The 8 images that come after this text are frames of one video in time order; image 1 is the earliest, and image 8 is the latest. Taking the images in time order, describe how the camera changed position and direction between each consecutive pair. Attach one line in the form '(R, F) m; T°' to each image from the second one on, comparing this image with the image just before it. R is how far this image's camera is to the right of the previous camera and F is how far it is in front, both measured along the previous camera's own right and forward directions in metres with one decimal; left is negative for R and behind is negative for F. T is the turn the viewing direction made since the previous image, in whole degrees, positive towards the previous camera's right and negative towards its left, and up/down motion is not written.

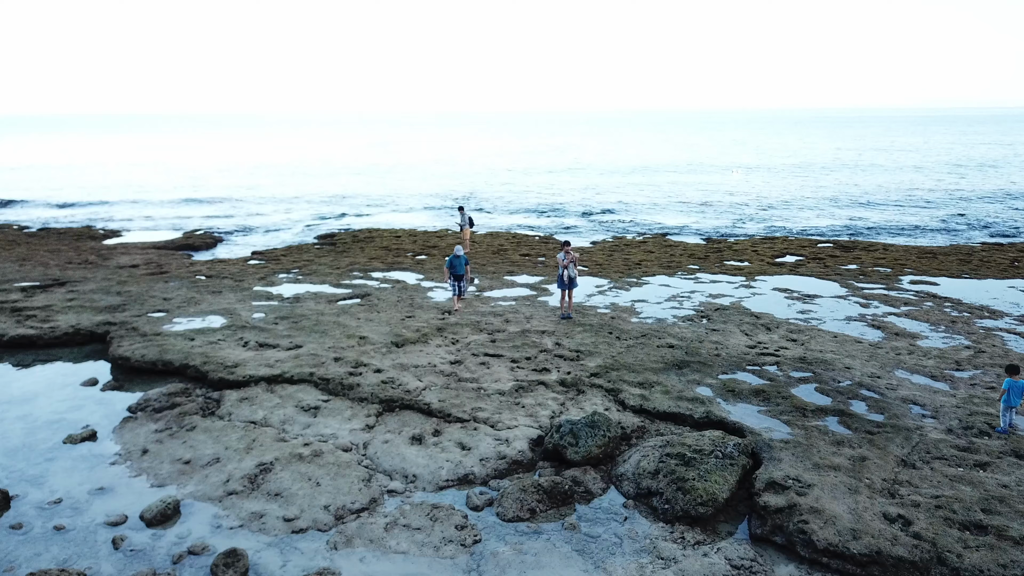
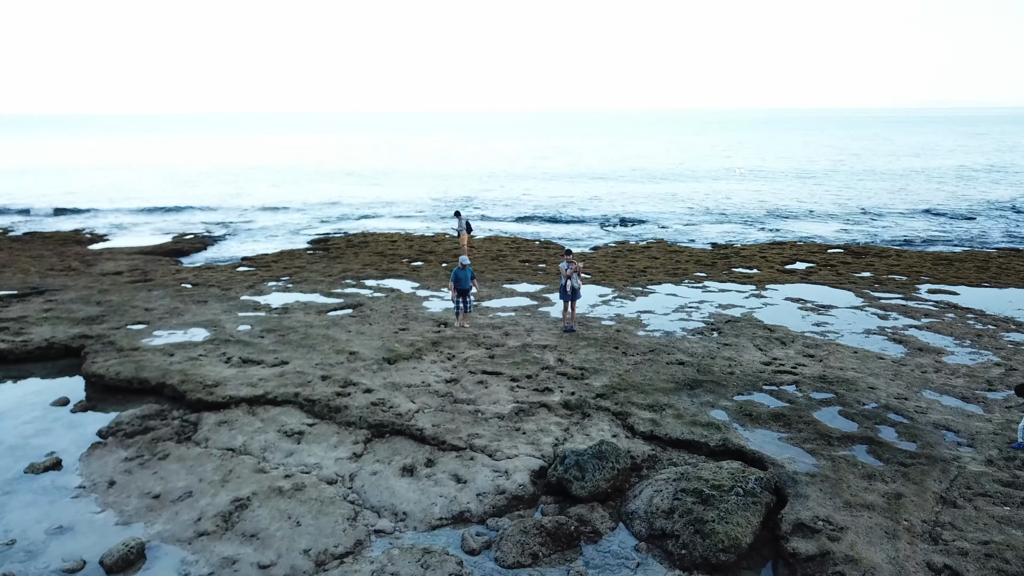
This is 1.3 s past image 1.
(0.0, +0.8) m; 0°
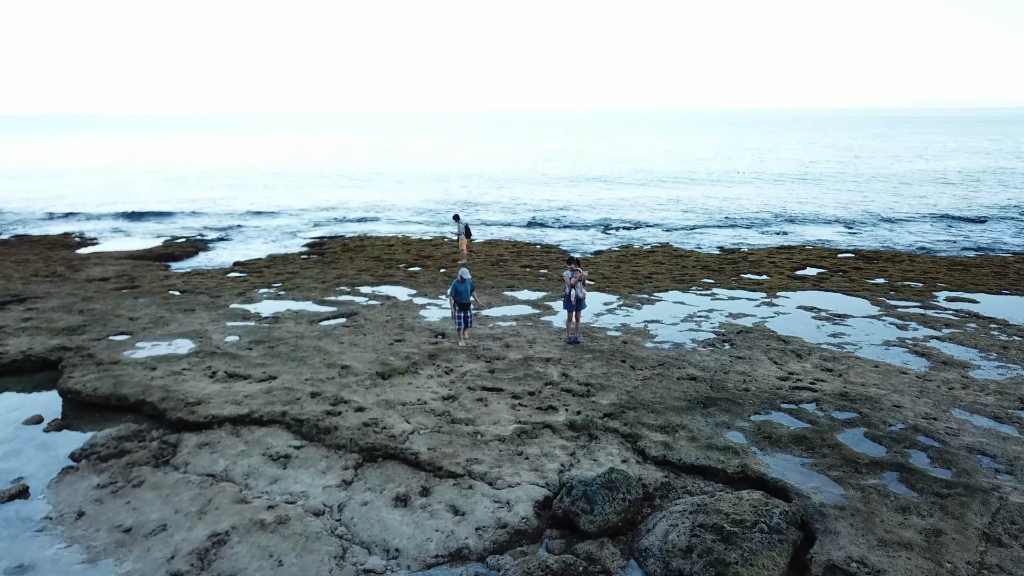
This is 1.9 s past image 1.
(0.0, +0.7) m; 0°
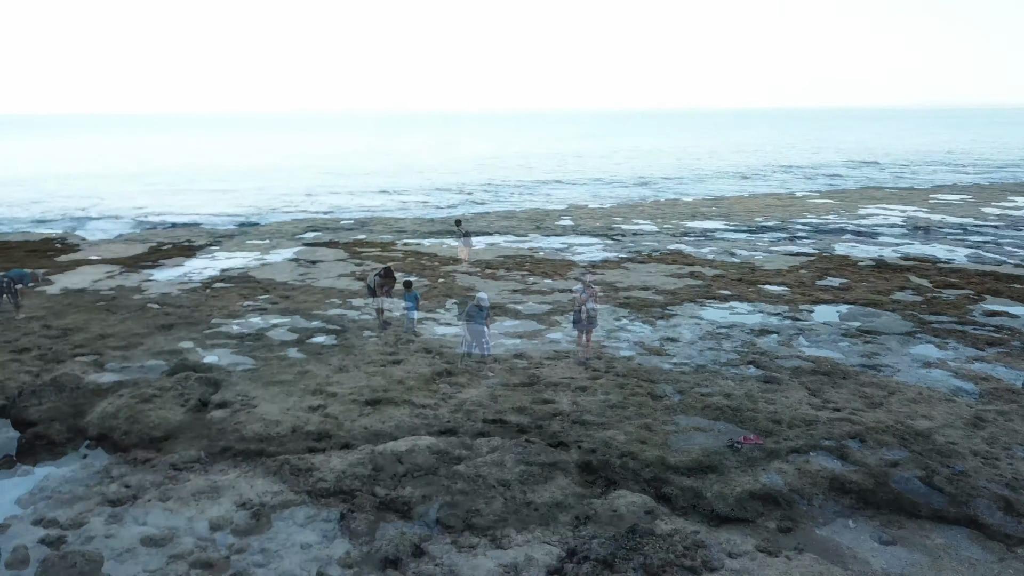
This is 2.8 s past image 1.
(+0.1, +1.0) m; -1°
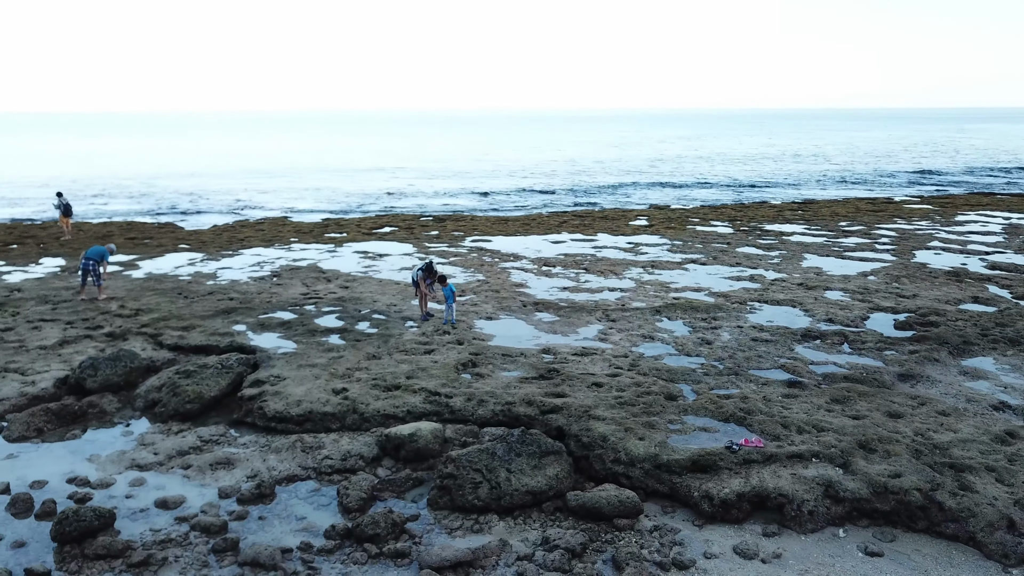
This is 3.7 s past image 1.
(+1.1, -0.1) m; -7°
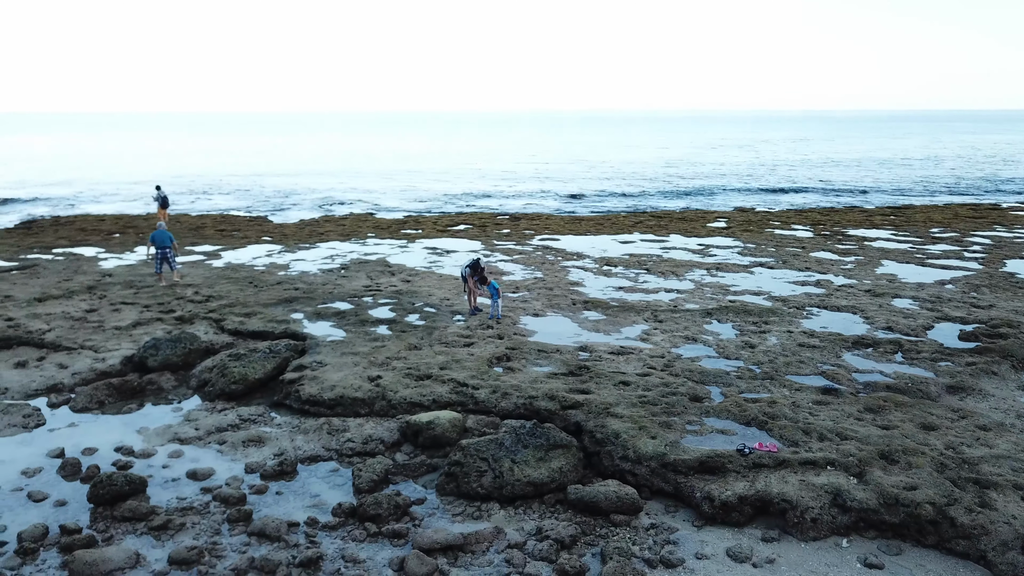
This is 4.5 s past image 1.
(+0.9, -0.1) m; -7°
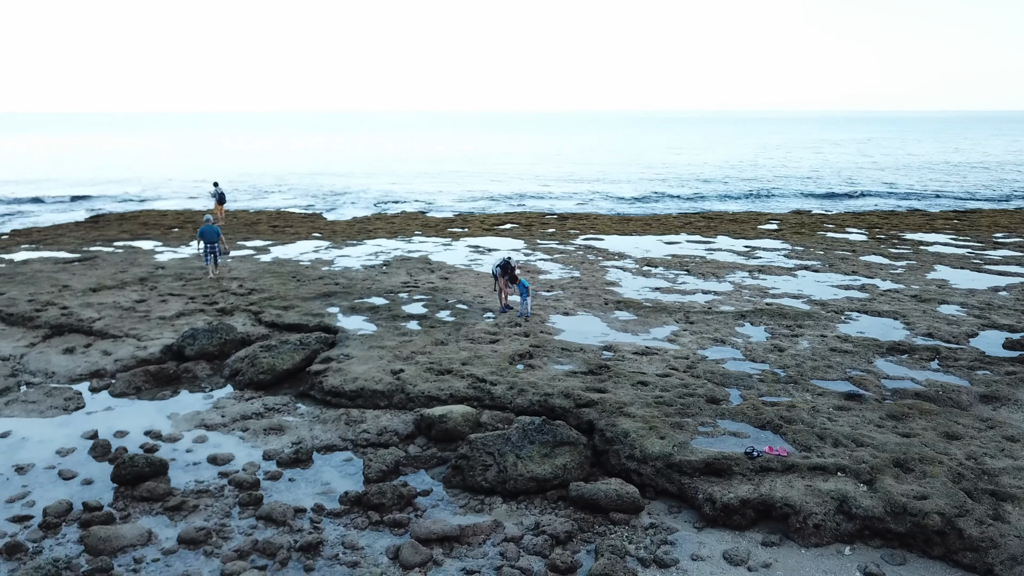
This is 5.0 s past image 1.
(+0.6, 0.0) m; -4°
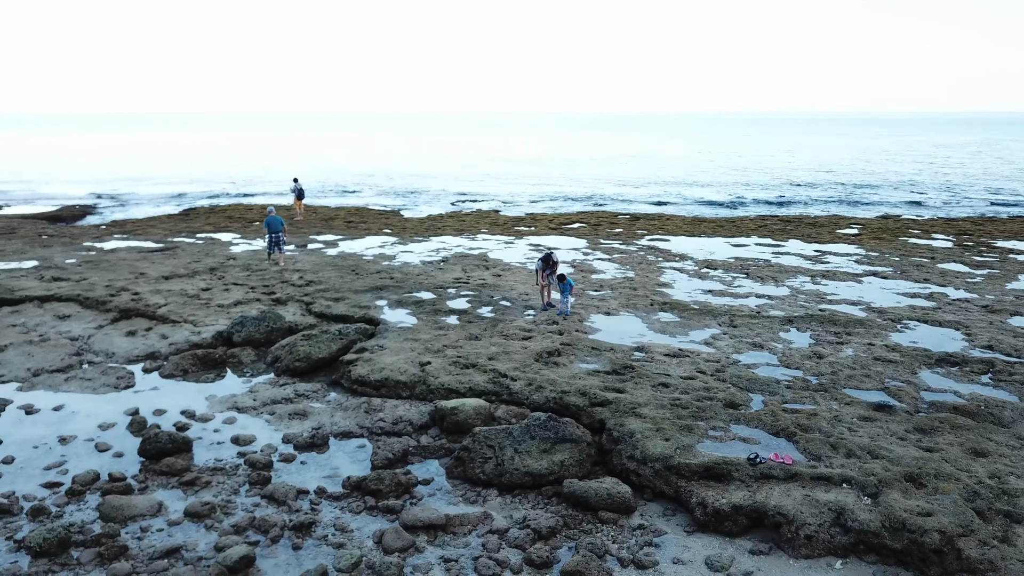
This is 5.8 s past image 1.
(+1.0, 0.0) m; -7°
